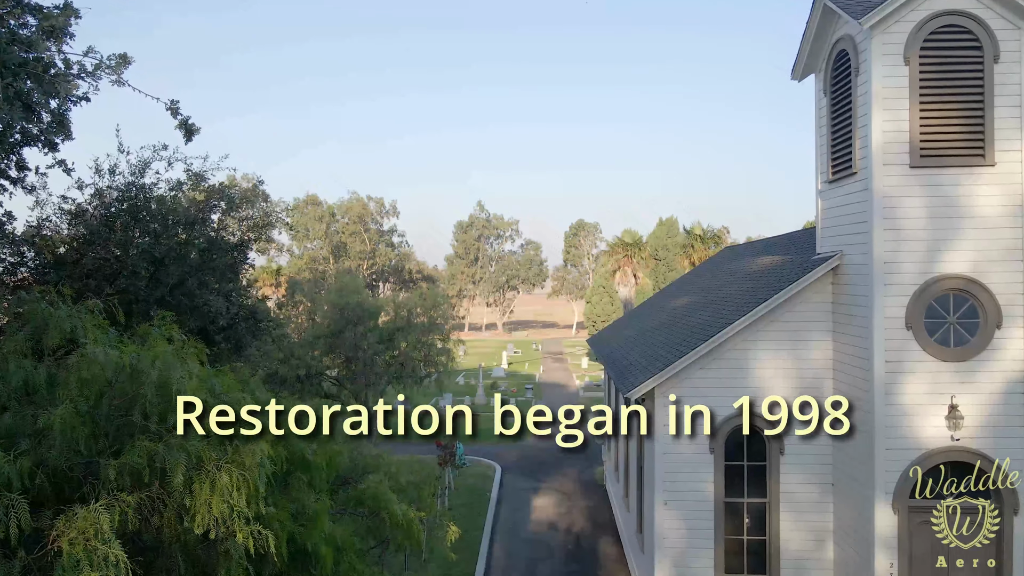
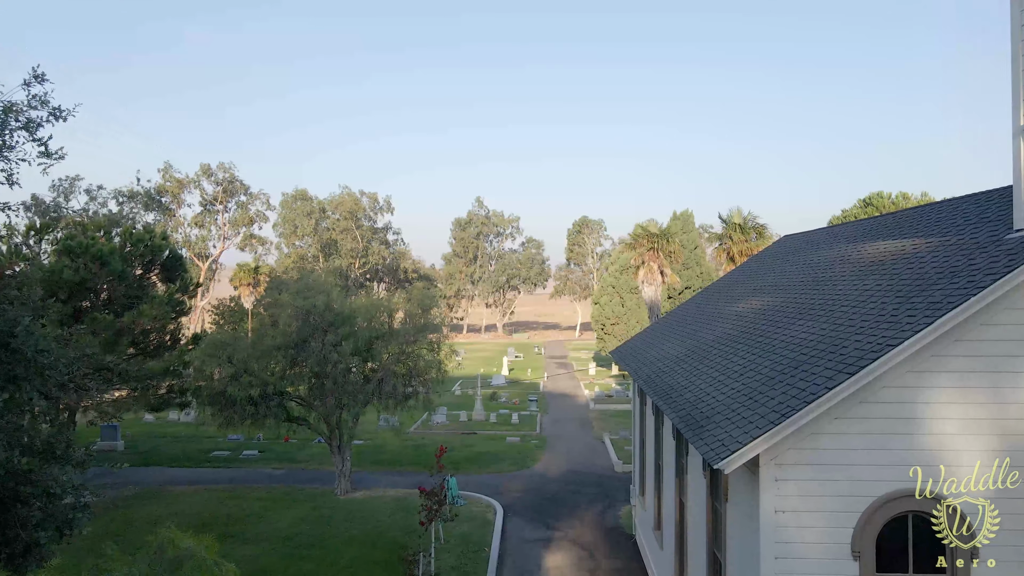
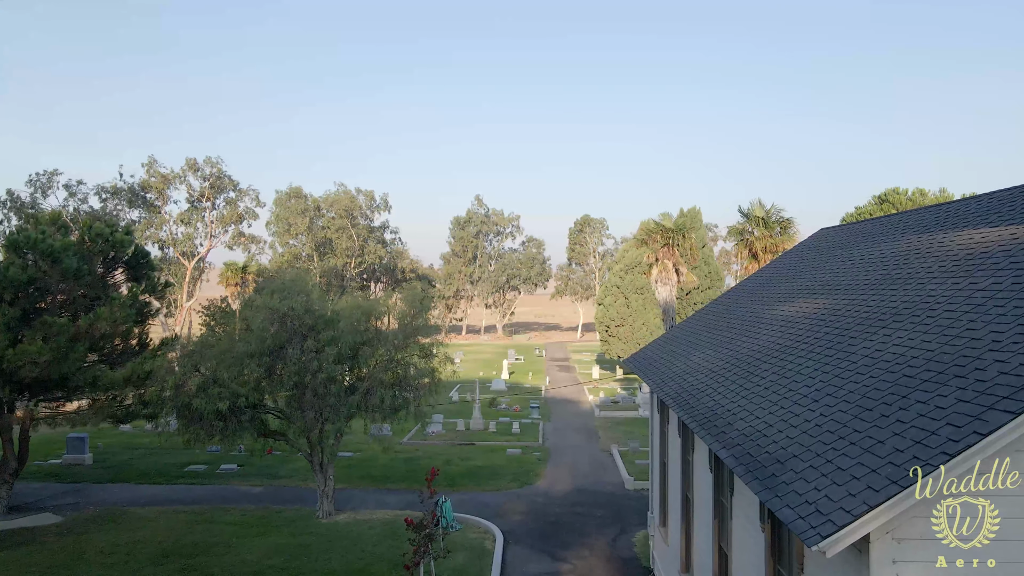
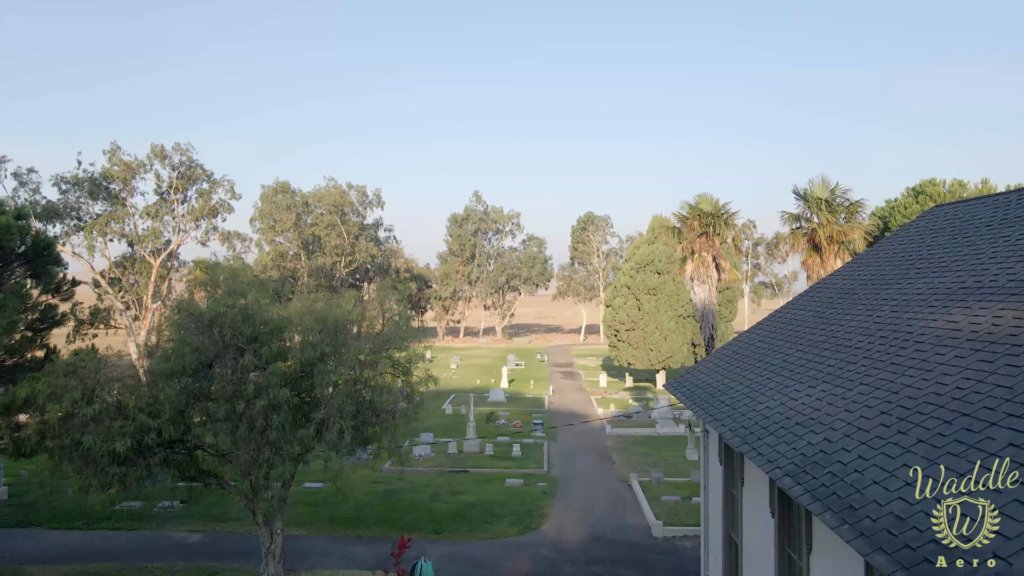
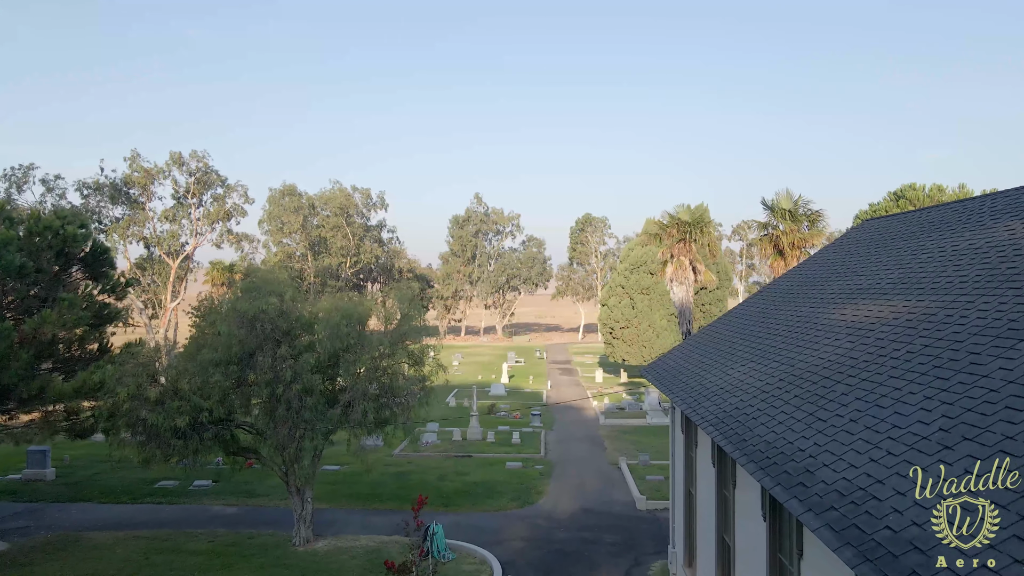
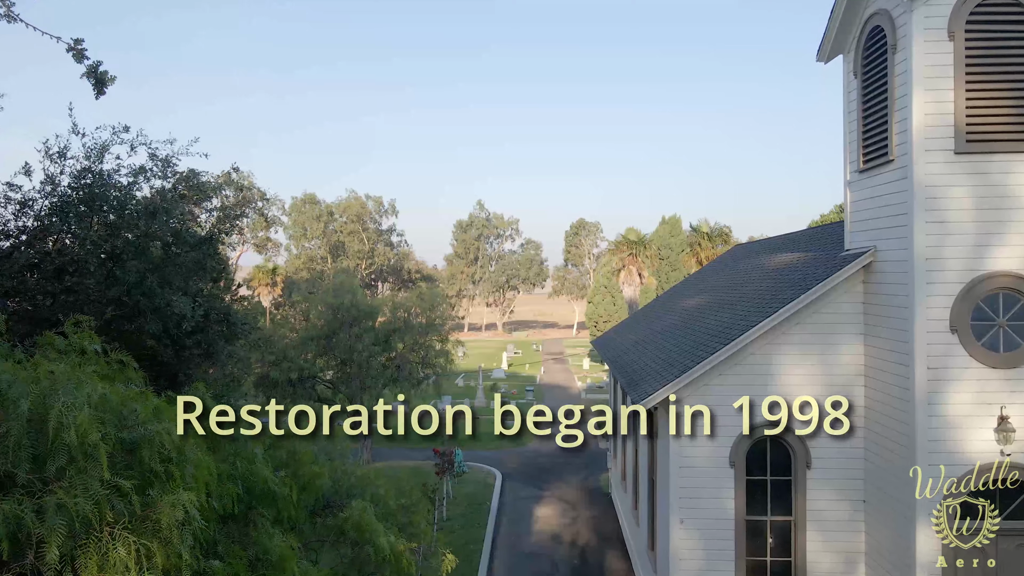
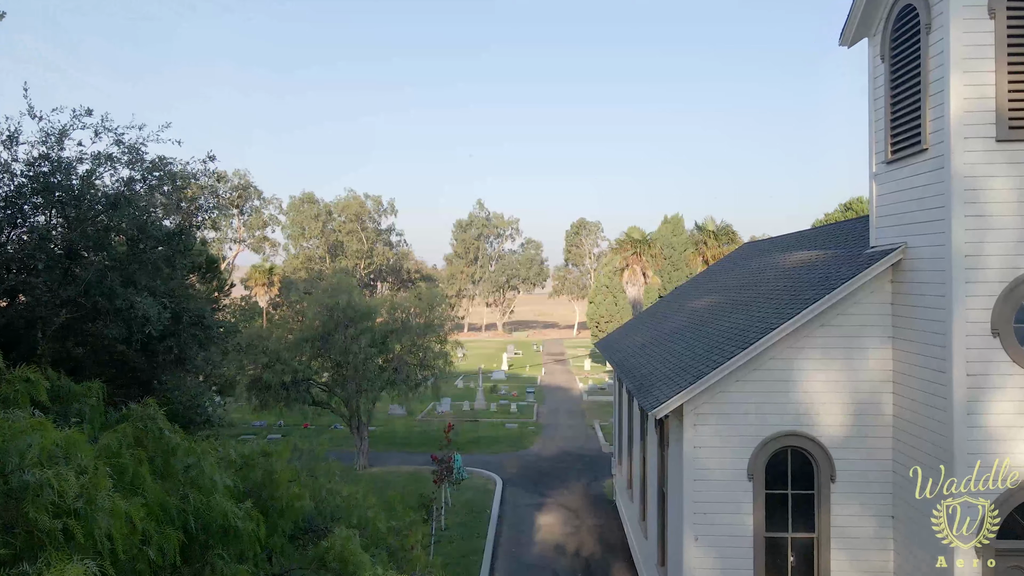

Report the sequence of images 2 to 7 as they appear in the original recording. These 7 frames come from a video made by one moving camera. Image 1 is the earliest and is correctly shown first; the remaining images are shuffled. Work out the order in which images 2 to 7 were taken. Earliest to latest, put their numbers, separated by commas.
6, 7, 2, 3, 5, 4
